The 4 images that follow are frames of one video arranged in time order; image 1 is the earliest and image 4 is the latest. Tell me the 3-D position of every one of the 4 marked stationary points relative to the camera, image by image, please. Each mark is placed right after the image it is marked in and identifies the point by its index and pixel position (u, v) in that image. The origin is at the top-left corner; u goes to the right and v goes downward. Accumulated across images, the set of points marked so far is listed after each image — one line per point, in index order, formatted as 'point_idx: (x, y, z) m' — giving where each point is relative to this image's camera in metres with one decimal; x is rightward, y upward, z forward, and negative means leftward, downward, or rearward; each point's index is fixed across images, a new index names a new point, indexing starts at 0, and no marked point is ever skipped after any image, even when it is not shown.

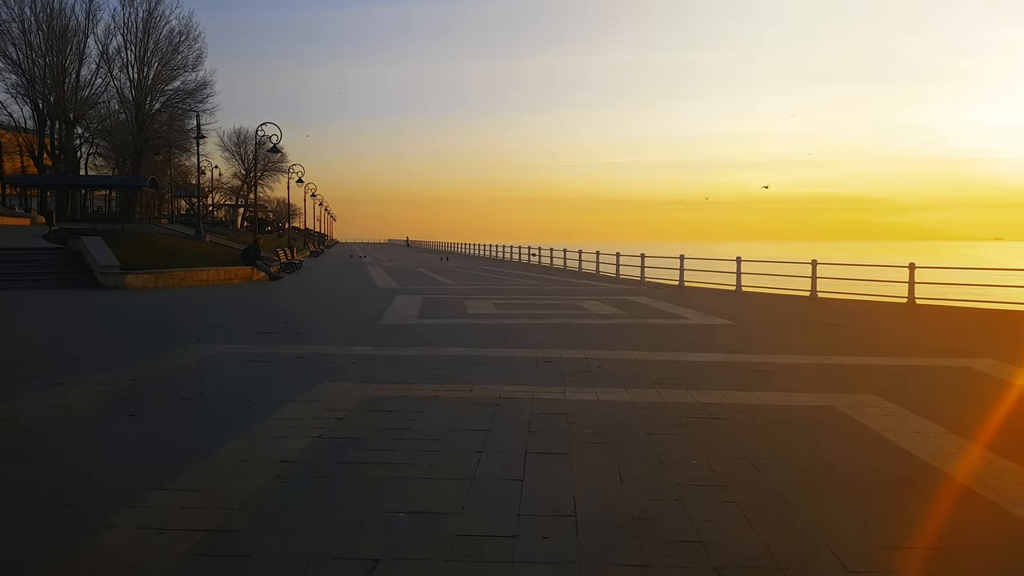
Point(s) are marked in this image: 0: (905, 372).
0: (+6.4, -1.4, +11.9) m
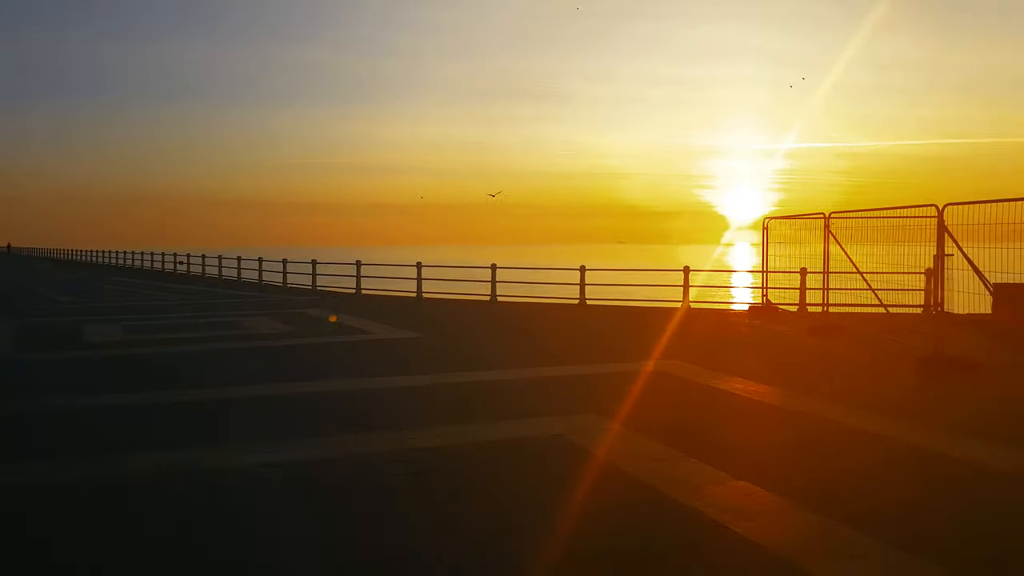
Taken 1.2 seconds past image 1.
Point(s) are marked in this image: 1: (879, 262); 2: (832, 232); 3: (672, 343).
0: (+1.5, -1.4, +11.5) m
1: (+7.3, +0.5, +14.6) m
2: (+6.8, +1.2, +15.6) m
3: (+3.5, -1.2, +15.9) m
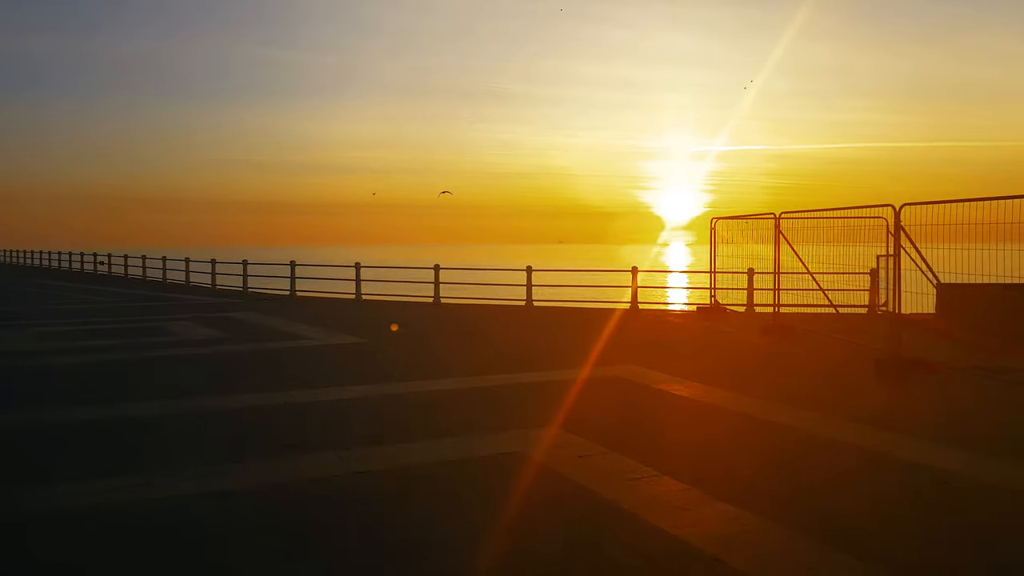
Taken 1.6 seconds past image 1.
0: (+0.7, -1.4, +11.0) m
1: (+6.2, +0.5, +14.6) m
2: (+5.7, +1.2, +15.6) m
3: (+2.4, -1.3, +15.6) m
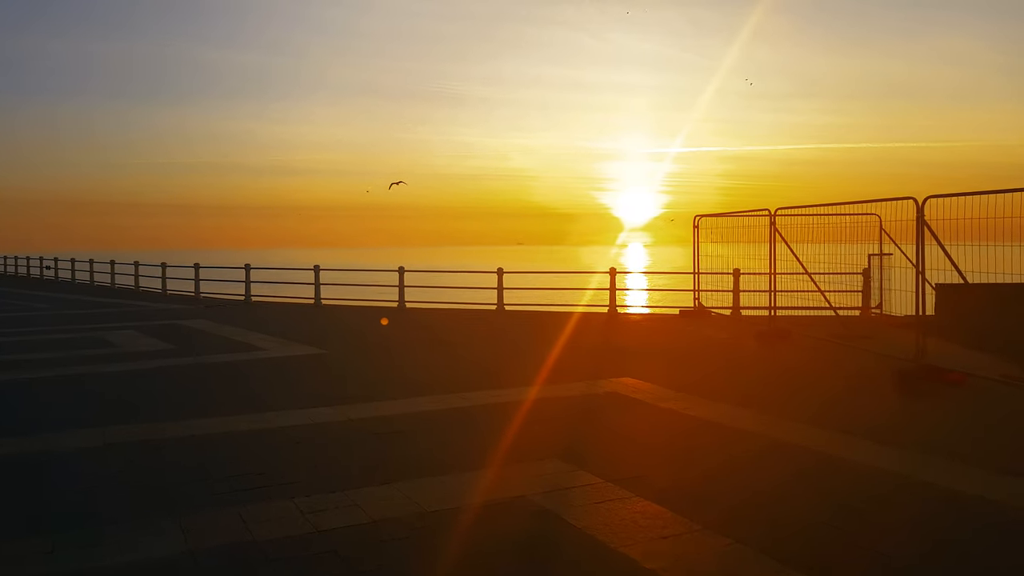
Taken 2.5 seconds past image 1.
0: (+0.5, -1.5, +9.9) m
1: (+5.8, +0.5, +13.8) m
2: (+5.2, +1.1, +14.7) m
3: (+1.9, -1.3, +14.6) m
